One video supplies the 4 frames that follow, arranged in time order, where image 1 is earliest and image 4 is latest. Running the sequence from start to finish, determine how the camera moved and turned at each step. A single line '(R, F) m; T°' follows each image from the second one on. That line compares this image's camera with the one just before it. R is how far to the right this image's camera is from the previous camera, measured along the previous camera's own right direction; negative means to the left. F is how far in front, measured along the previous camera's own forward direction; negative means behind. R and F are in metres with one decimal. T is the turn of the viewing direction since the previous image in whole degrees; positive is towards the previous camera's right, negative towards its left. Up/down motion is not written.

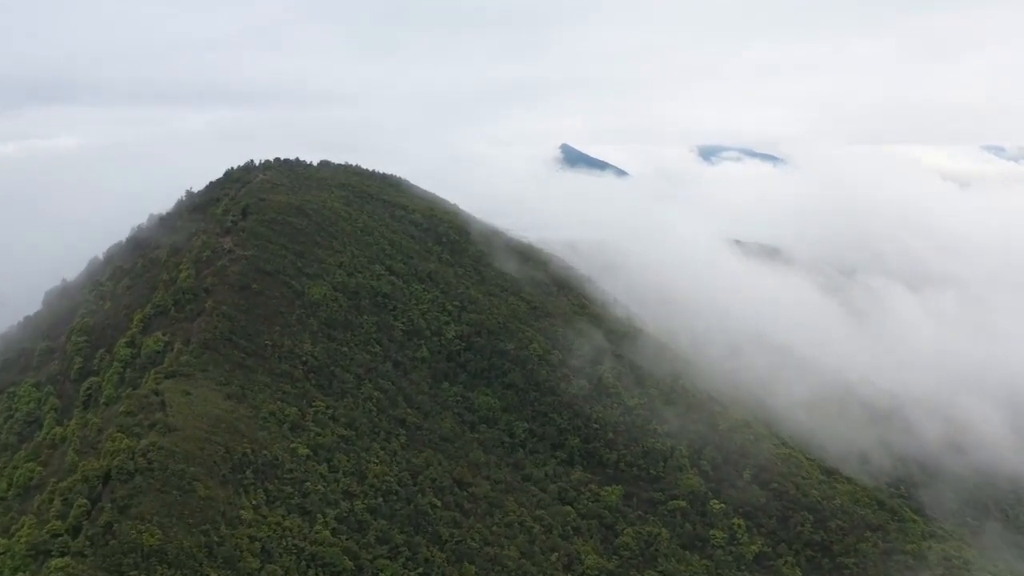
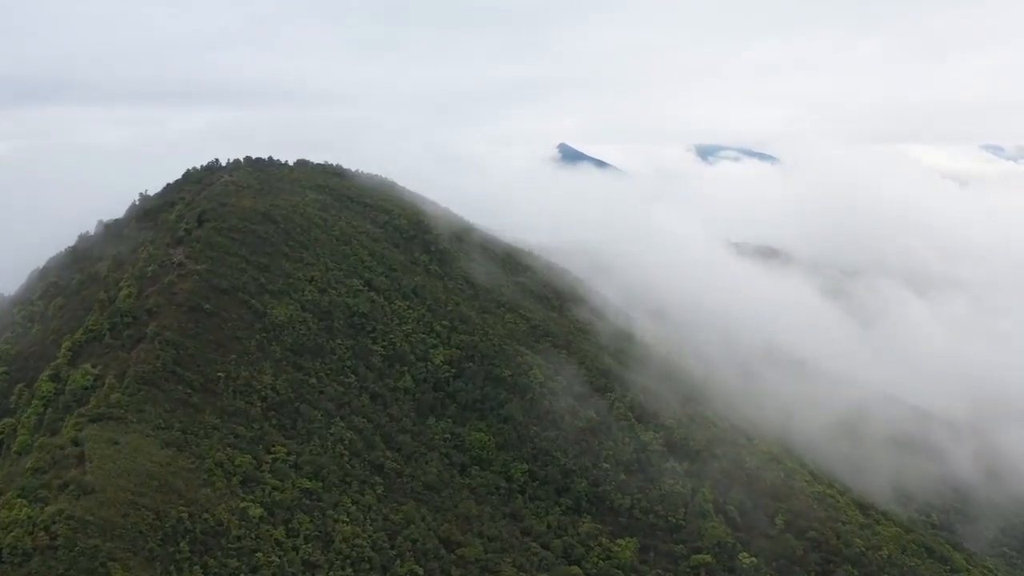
(+0.1, +8.0) m; 0°
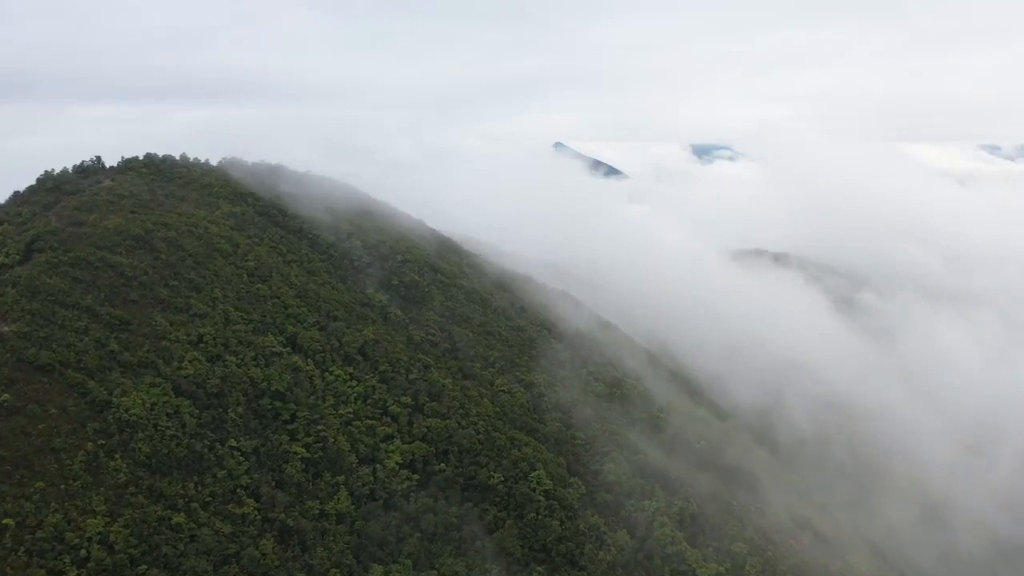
(+0.1, +18.0) m; 0°
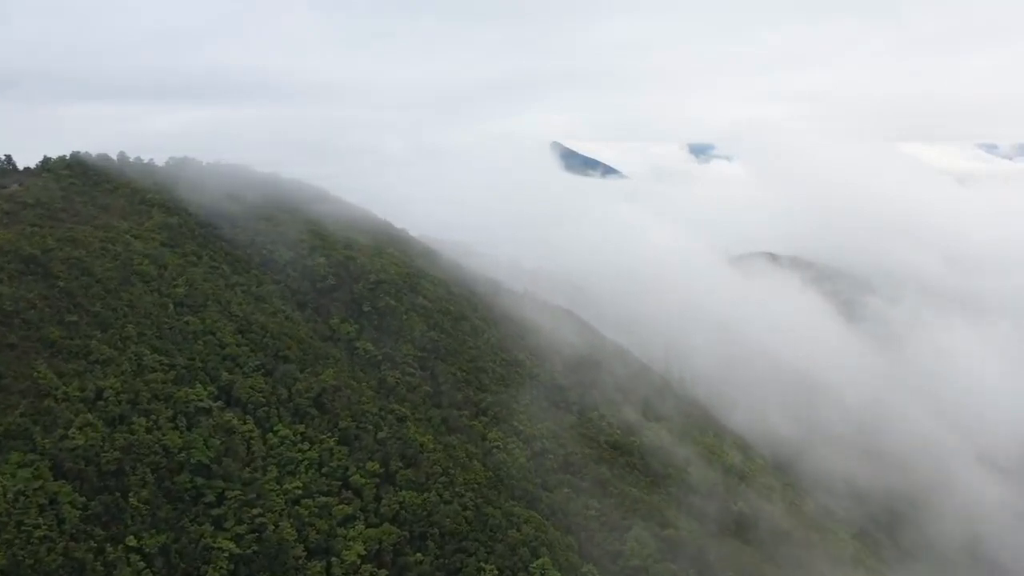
(+0.1, +8.2) m; 0°
